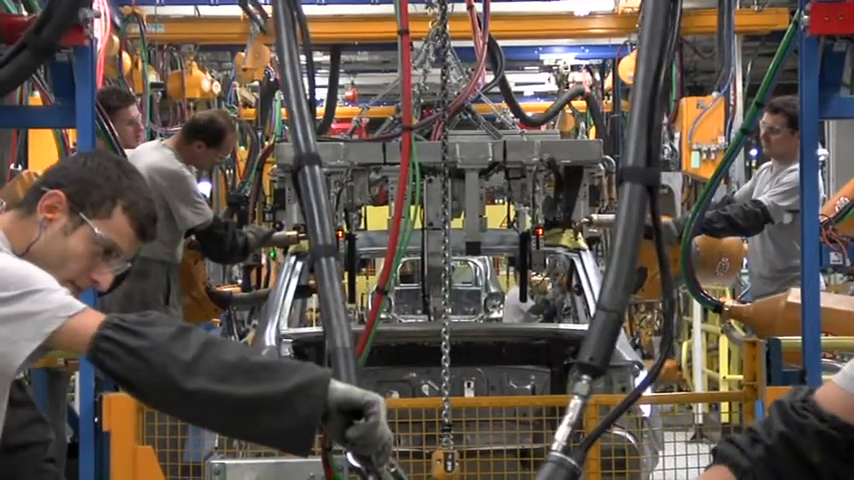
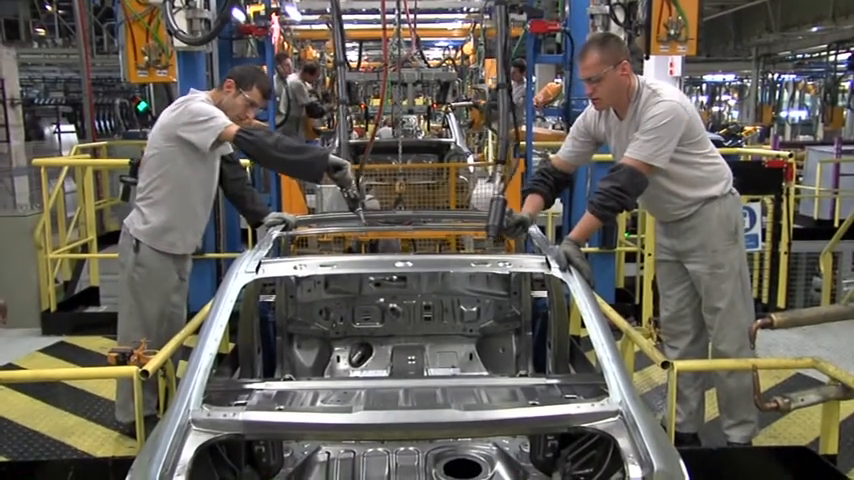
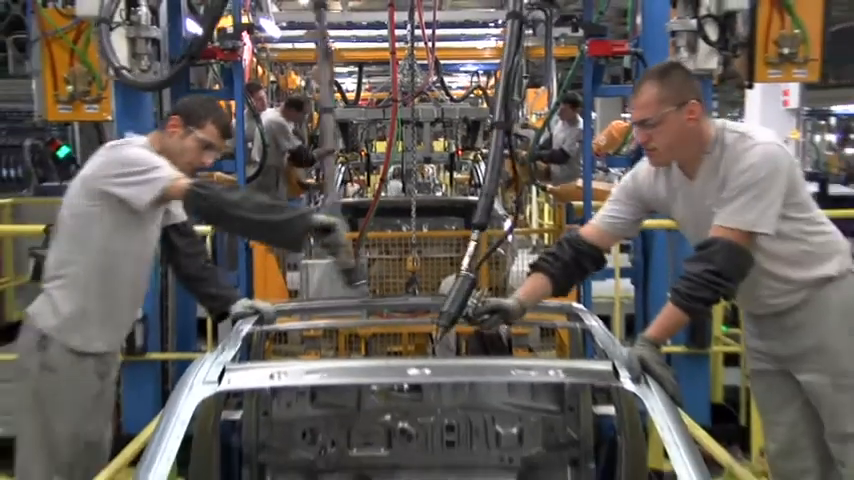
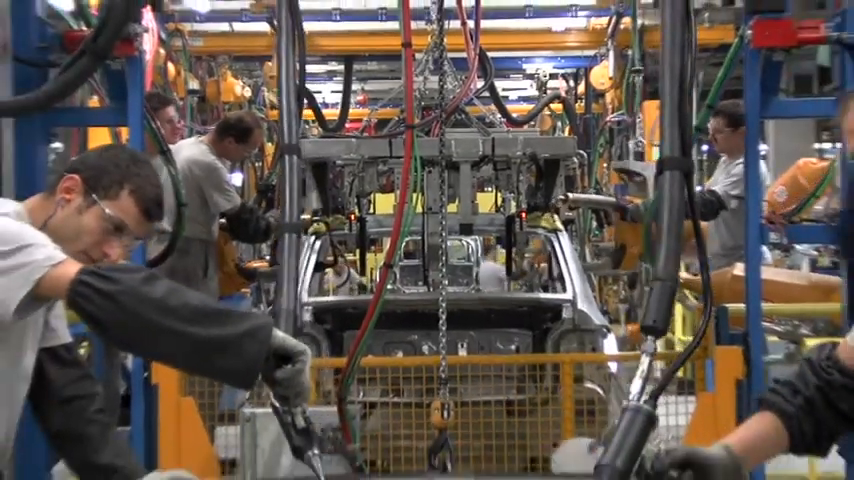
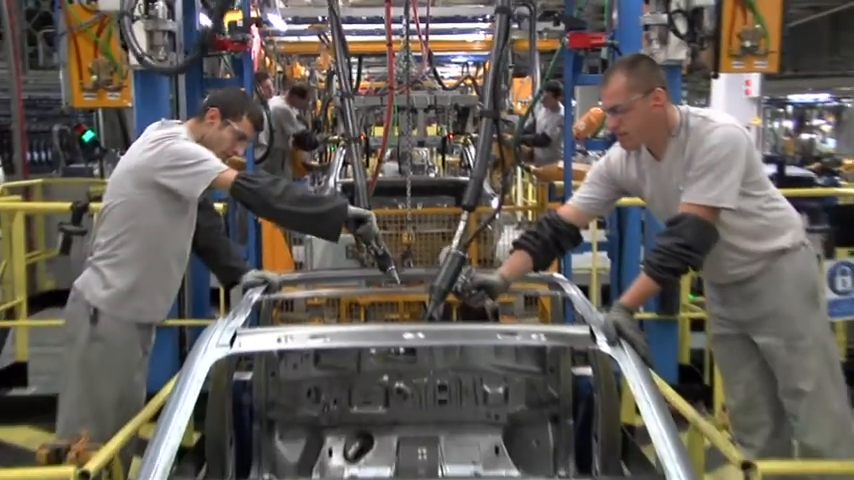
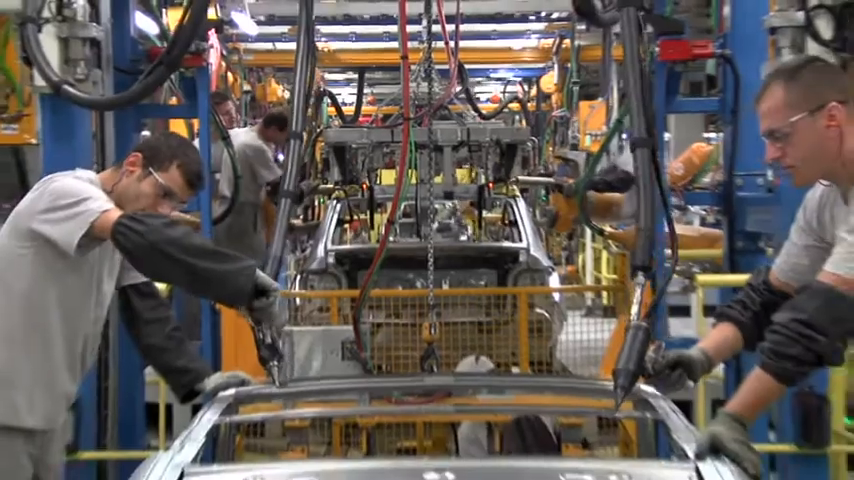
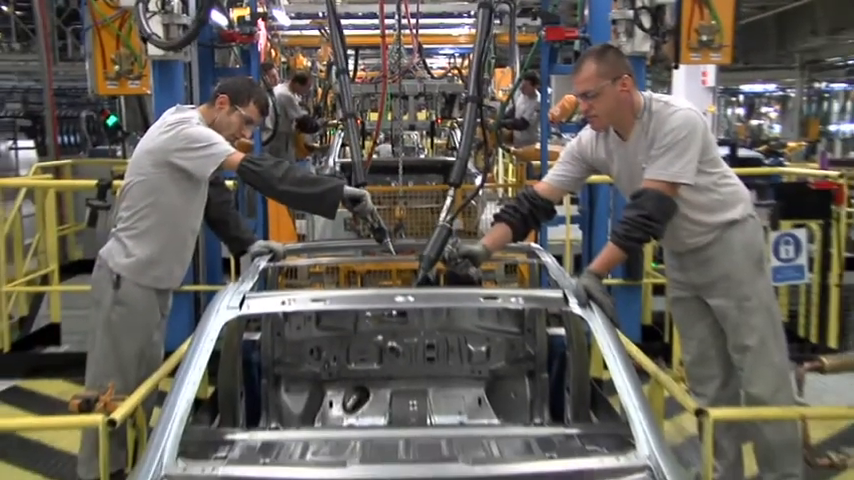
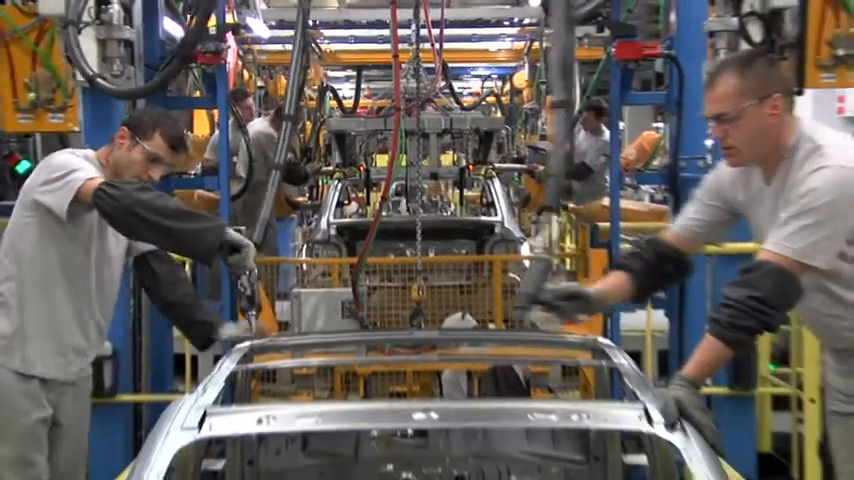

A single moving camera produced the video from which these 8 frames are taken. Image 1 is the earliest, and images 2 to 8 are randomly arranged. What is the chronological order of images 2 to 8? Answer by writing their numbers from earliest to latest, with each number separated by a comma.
4, 6, 8, 3, 5, 7, 2
